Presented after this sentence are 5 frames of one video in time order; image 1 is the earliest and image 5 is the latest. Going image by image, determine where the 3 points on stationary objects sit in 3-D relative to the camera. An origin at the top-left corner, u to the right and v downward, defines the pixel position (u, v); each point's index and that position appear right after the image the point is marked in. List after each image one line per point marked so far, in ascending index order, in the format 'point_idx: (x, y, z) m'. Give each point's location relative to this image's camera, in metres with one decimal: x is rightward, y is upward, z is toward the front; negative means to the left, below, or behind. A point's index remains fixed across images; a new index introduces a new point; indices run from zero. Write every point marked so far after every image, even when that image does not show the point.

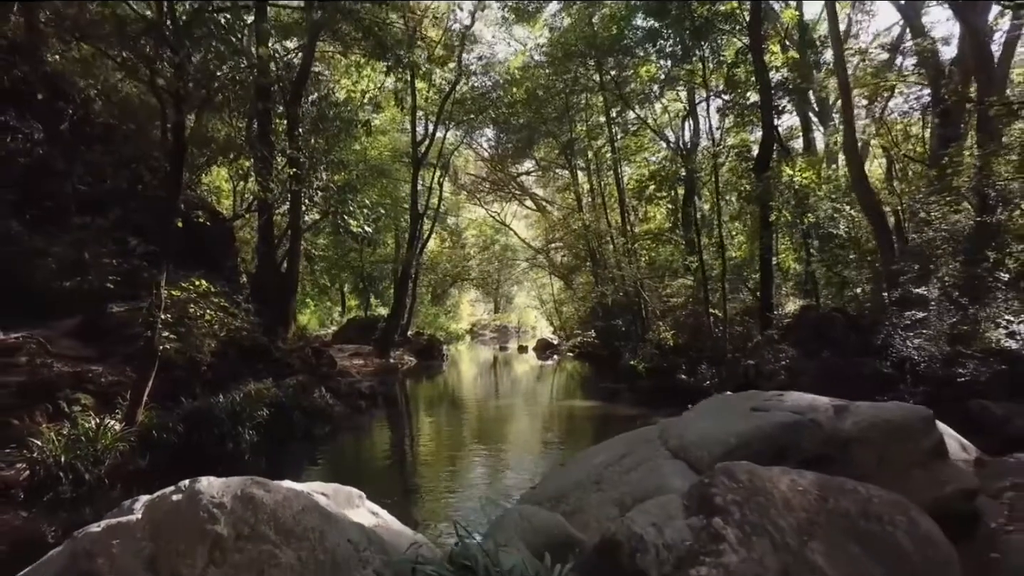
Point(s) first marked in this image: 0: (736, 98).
0: (+4.7, +4.0, +15.8) m
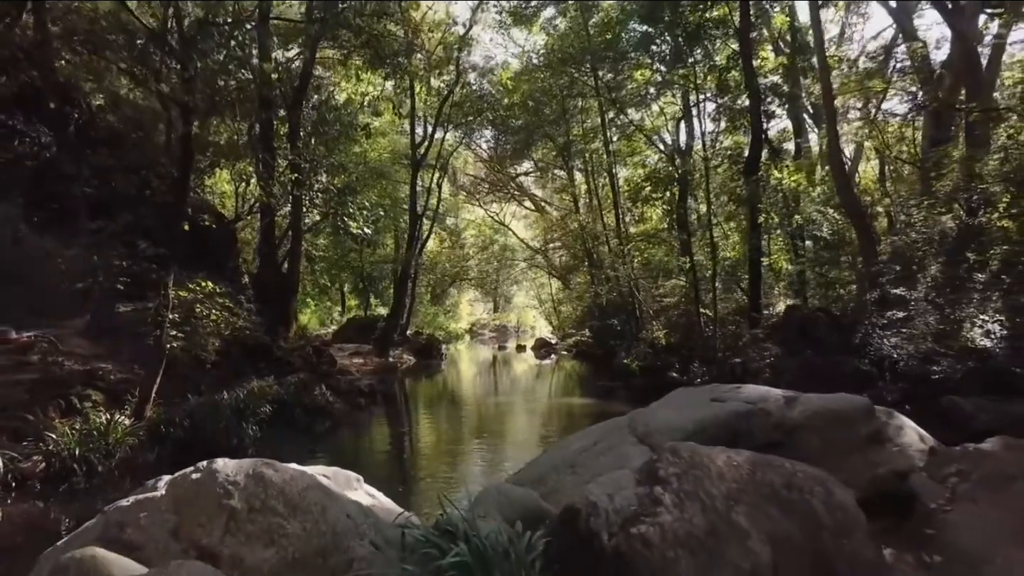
0: (+4.6, +4.0, +16.2) m
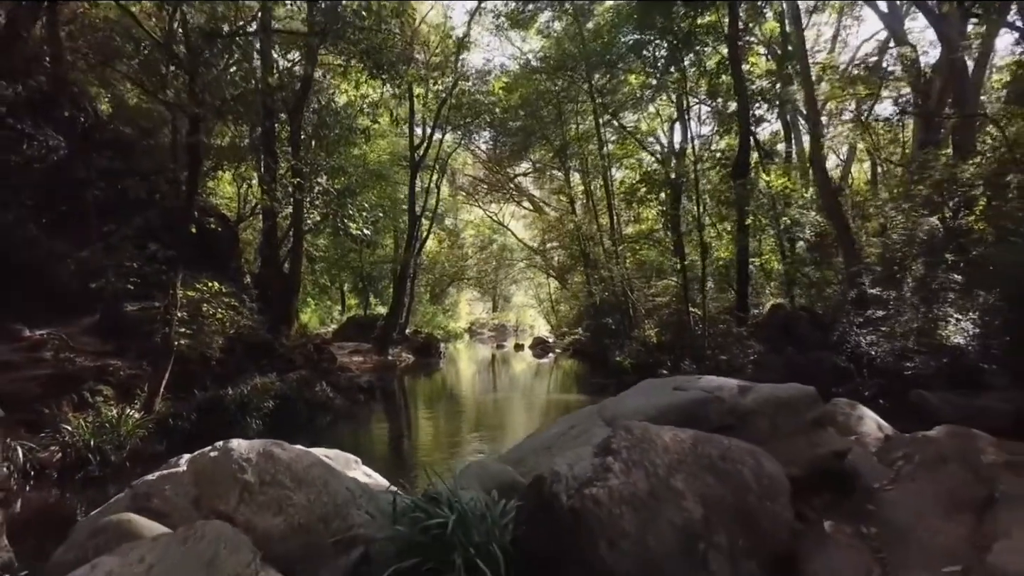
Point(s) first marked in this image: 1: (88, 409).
0: (+4.5, +4.0, +16.6) m
1: (-5.1, -1.4, +9.0) m
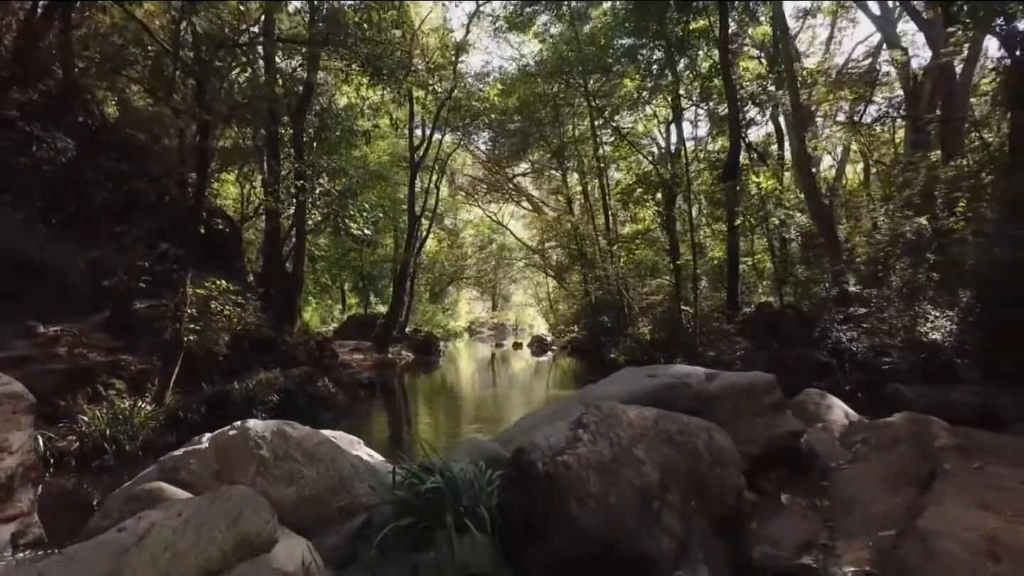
0: (+4.5, +4.0, +17.1) m
1: (-5.1, -1.4, +9.4) m
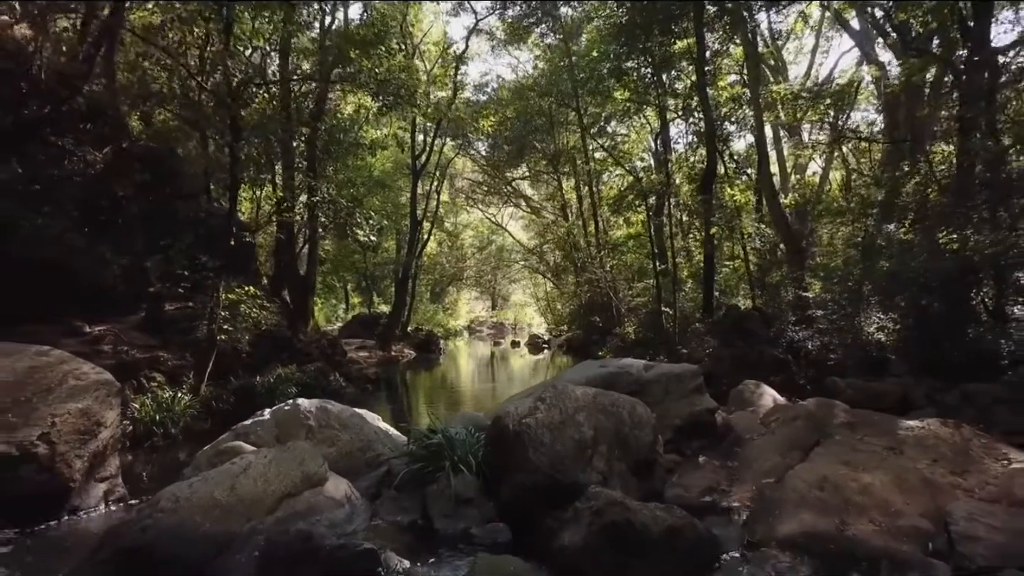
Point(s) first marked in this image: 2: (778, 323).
0: (+4.3, +4.0, +18.4) m
1: (-5.3, -1.5, +10.8) m
2: (+4.8, -0.6, +13.4) m
